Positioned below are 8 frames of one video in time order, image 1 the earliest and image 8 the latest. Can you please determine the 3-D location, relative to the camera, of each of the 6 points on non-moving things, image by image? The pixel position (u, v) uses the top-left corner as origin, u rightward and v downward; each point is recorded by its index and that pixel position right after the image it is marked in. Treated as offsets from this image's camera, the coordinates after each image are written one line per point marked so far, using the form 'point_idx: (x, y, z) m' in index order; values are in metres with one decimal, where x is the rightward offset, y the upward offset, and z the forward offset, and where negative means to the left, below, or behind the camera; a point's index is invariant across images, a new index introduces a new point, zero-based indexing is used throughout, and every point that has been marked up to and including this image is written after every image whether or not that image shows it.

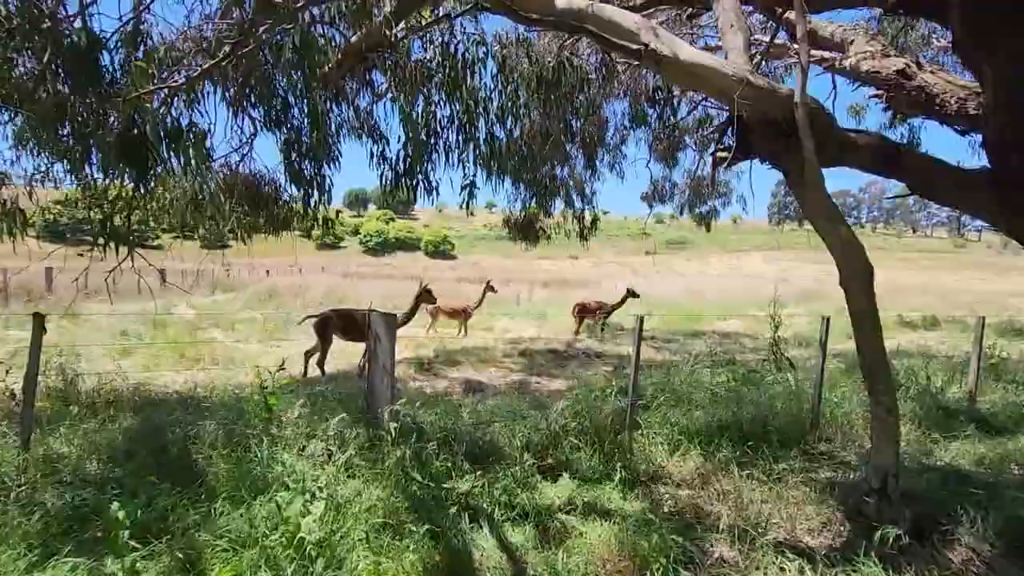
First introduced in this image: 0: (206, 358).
0: (-4.9, -1.1, +8.7) m
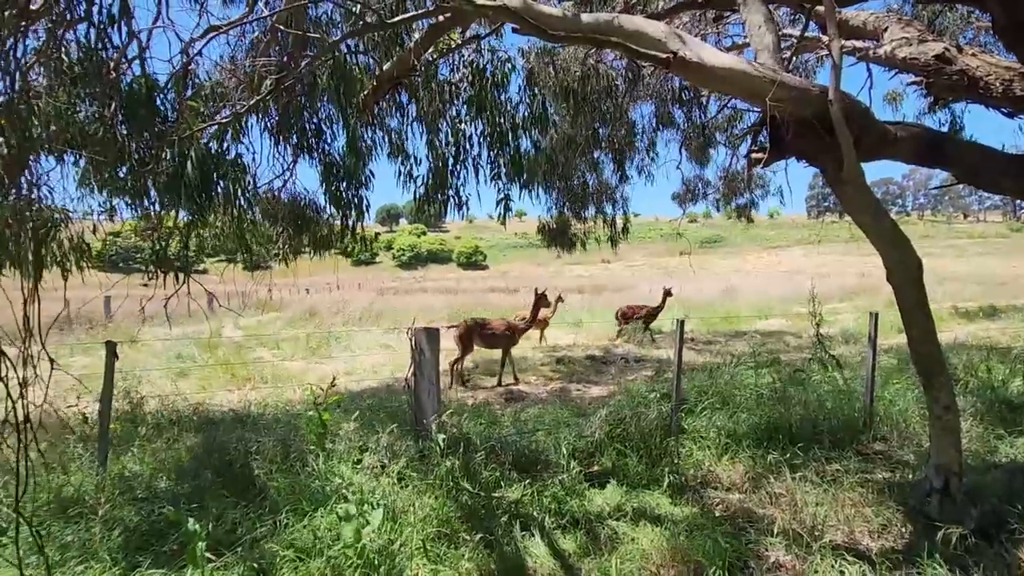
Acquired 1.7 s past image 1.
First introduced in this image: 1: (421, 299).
0: (-4.3, -1.5, +9.0) m
1: (-2.6, -0.3, +15.5) m
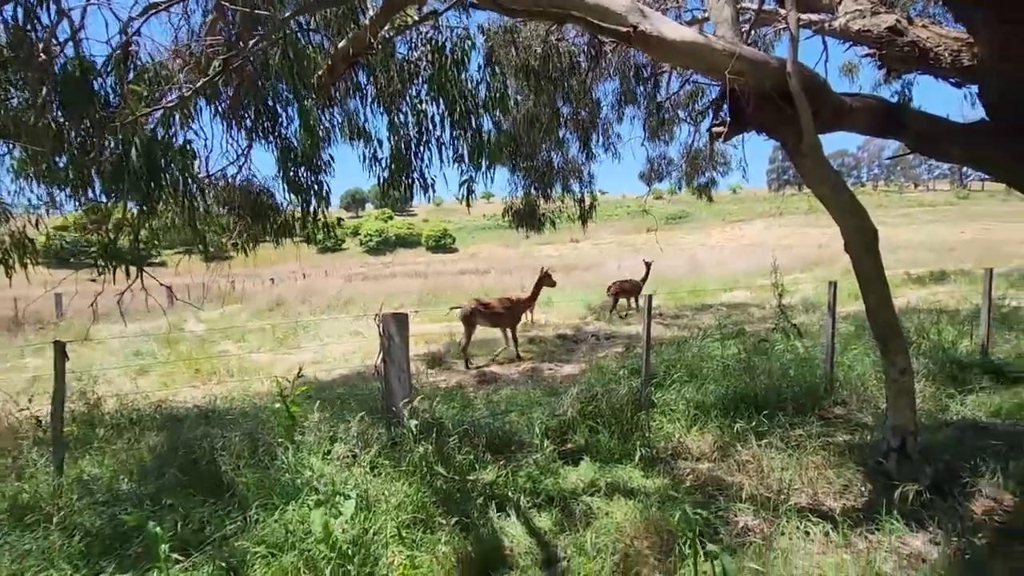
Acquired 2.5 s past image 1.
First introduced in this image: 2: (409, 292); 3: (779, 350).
0: (-4.7, -1.4, +8.8) m
1: (-3.5, +0.1, +15.3) m
2: (-2.9, -0.1, +15.0) m
3: (+3.0, -0.7, +6.0) m
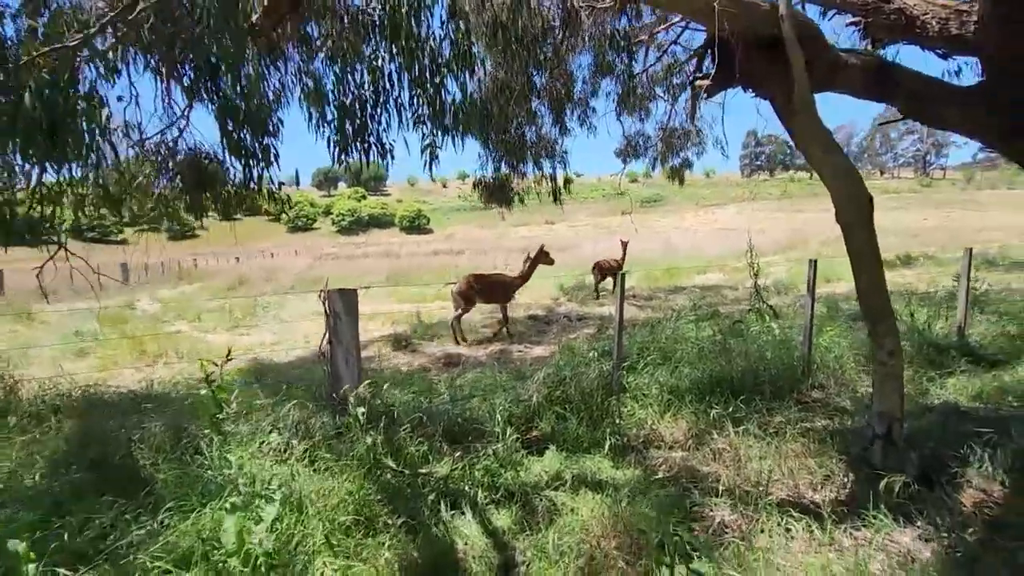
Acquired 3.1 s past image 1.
0: (-5.2, -1.0, +8.2) m
1: (-4.3, +0.7, +14.8) m
2: (-3.7, +0.4, +14.5) m
3: (+2.6, -0.5, +5.8) m
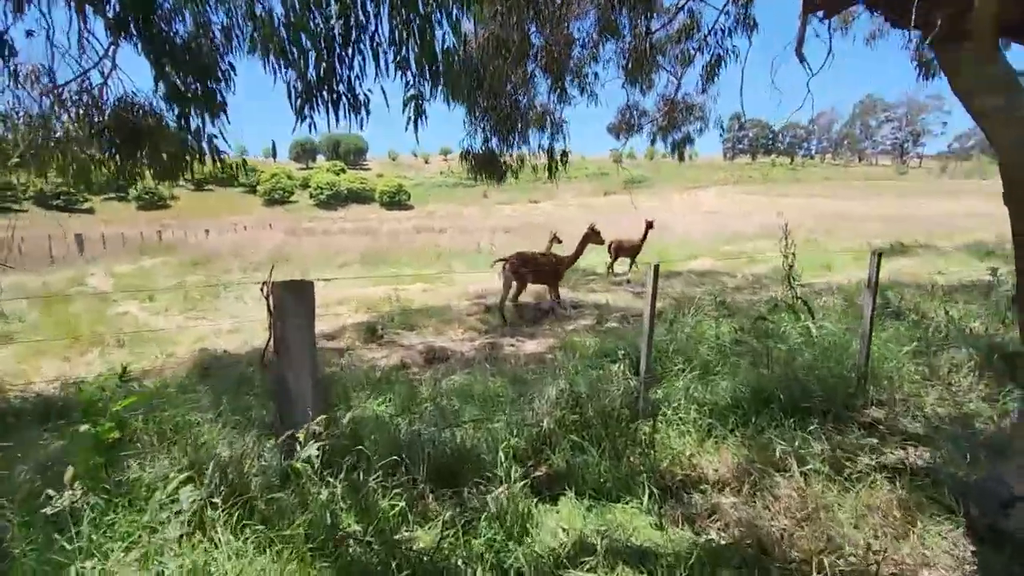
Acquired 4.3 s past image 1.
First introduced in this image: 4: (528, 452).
0: (-5.4, -0.7, +7.2) m
1: (-4.6, +1.2, +13.7) m
2: (-4.0, +0.9, +13.4) m
3: (+2.6, -0.4, +5.0) m
4: (+0.1, -0.9, +3.0) m
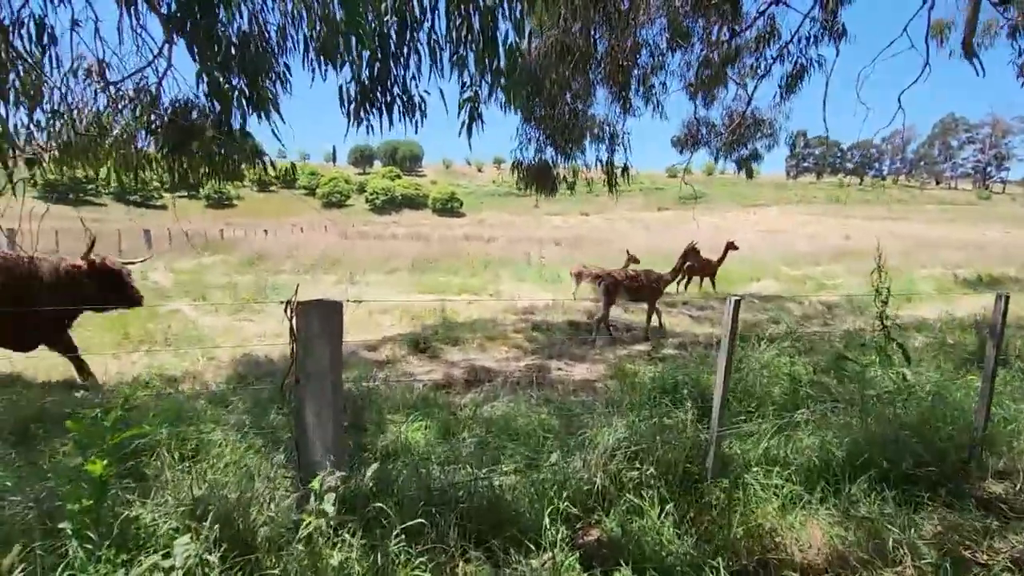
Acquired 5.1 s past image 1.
0: (-4.8, -0.7, +7.2) m
1: (-3.4, +1.1, +13.7) m
2: (-2.8, +0.8, +13.3) m
3: (+3.0, -0.7, +4.3) m
4: (+0.3, -1.1, +2.6) m
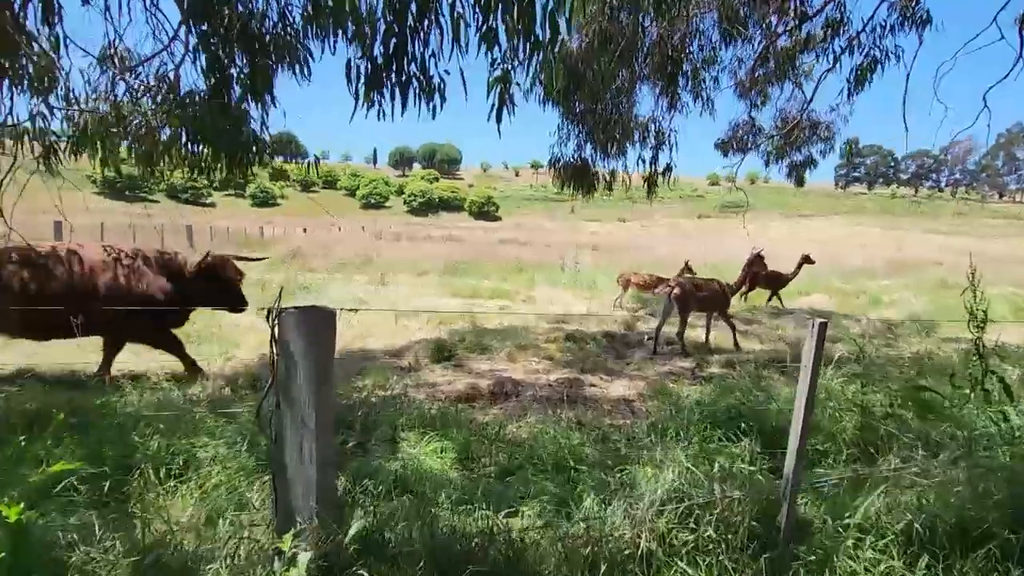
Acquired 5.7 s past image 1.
0: (-4.3, -0.6, +7.0) m
1: (-2.5, +1.0, +13.4) m
2: (-1.9, +0.7, +13.0) m
3: (+3.2, -0.9, +3.7) m
4: (+0.4, -1.1, +2.1) m
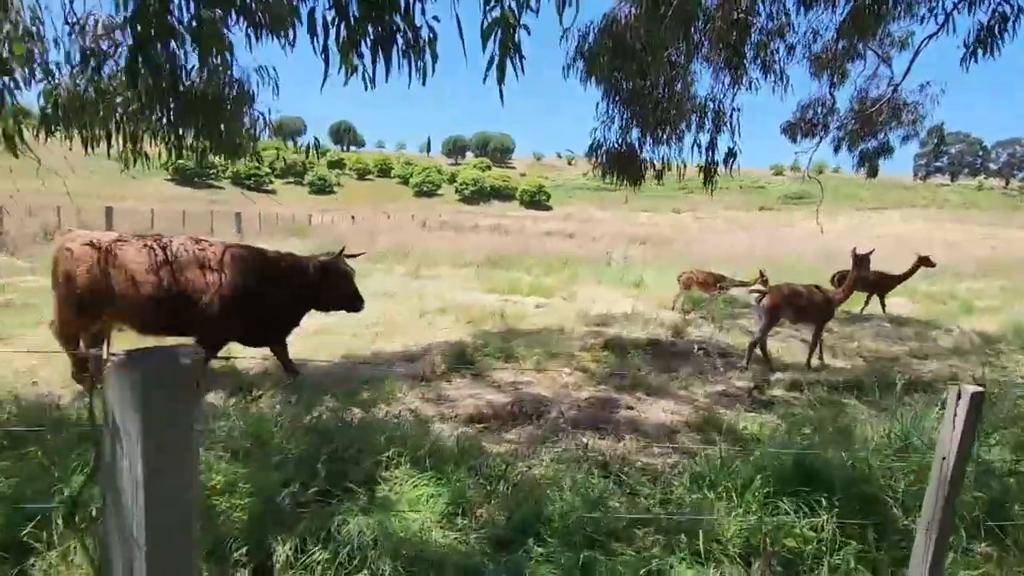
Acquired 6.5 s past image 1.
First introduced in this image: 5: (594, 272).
0: (-4.0, -0.5, +6.6) m
1: (-1.5, +1.2, +12.8) m
2: (-1.0, +0.9, +12.4) m
3: (+3.2, -1.0, +2.6) m
4: (+0.3, -1.2, +1.3) m
5: (+1.8, +0.3, +11.7) m
